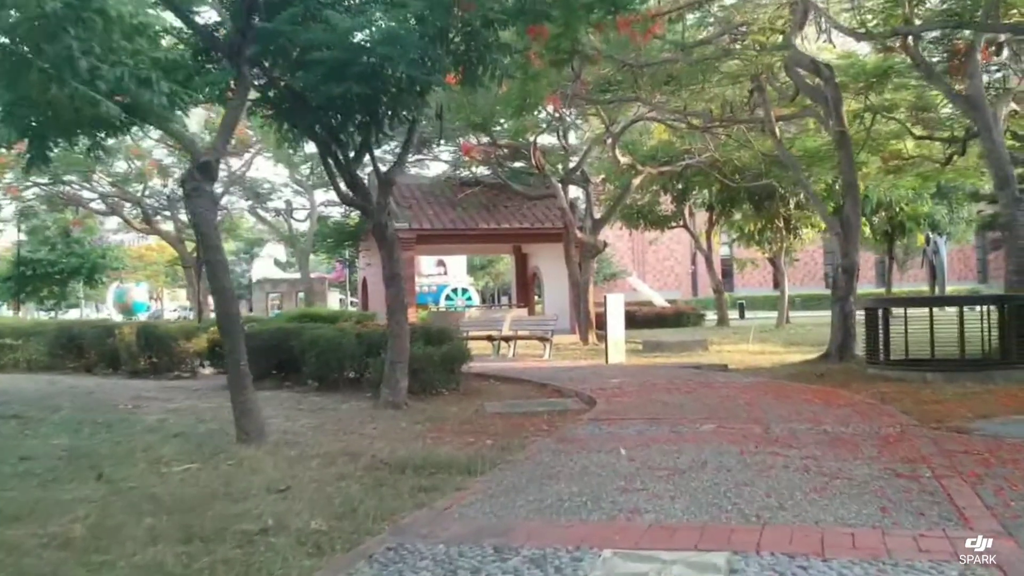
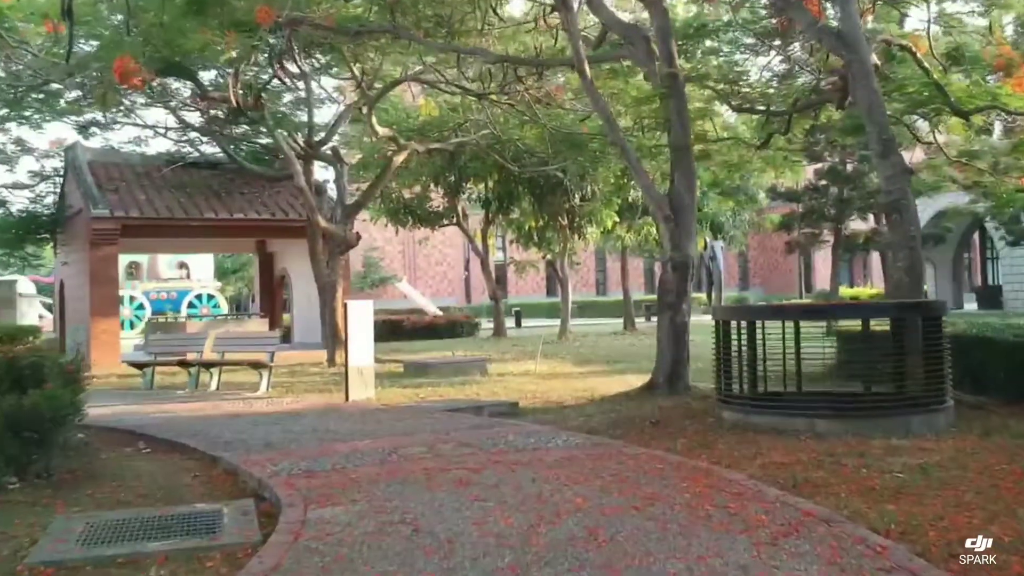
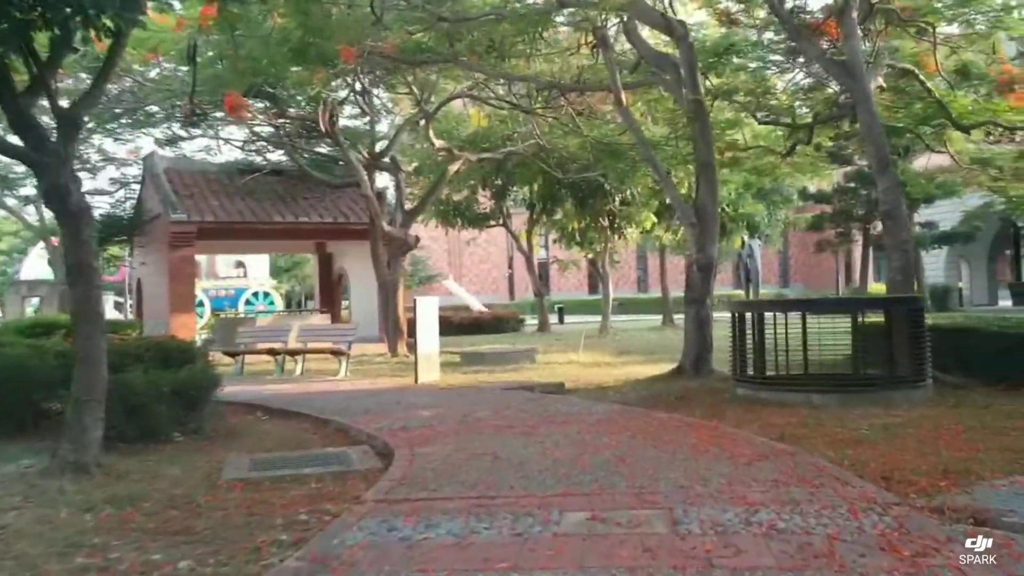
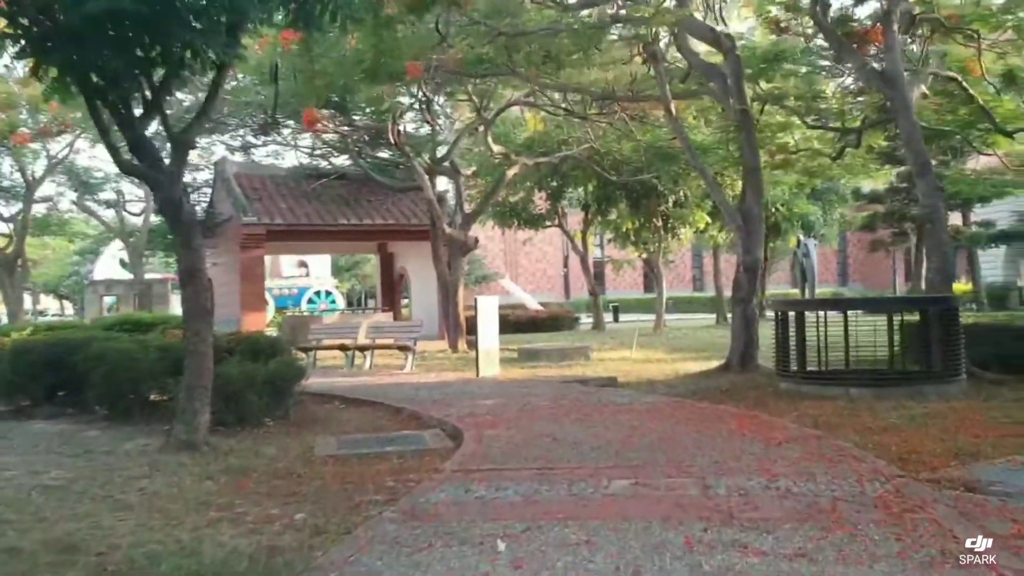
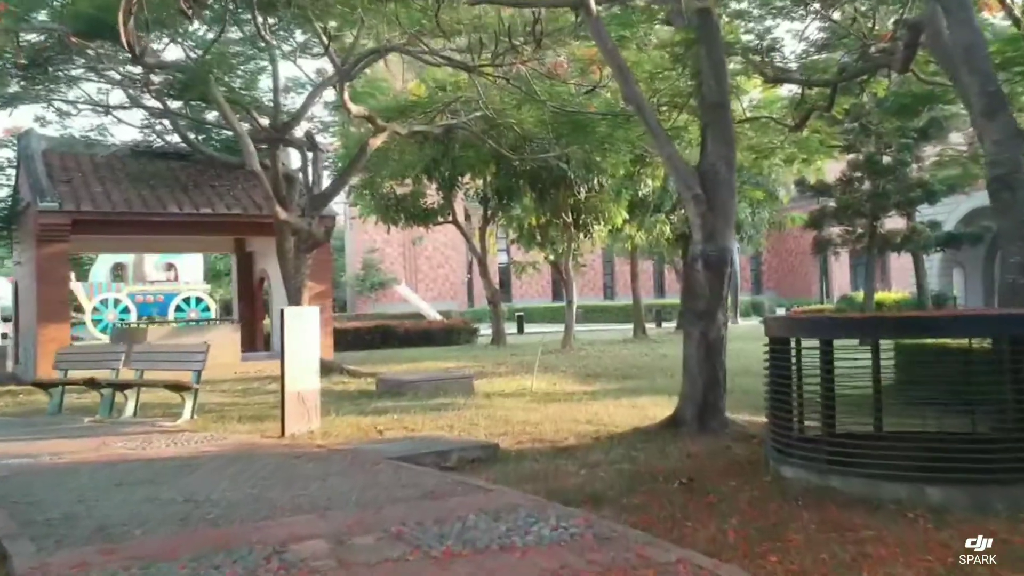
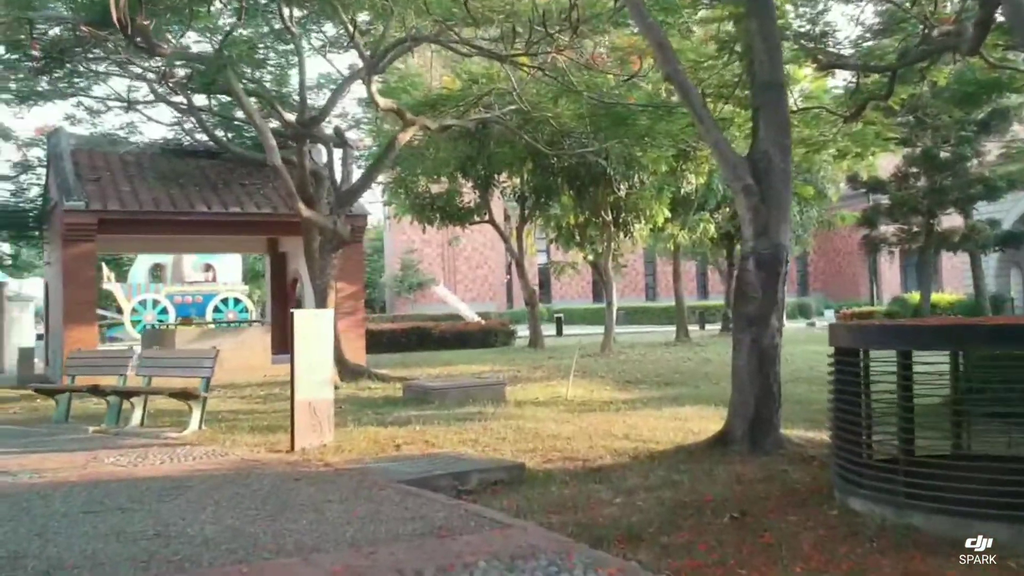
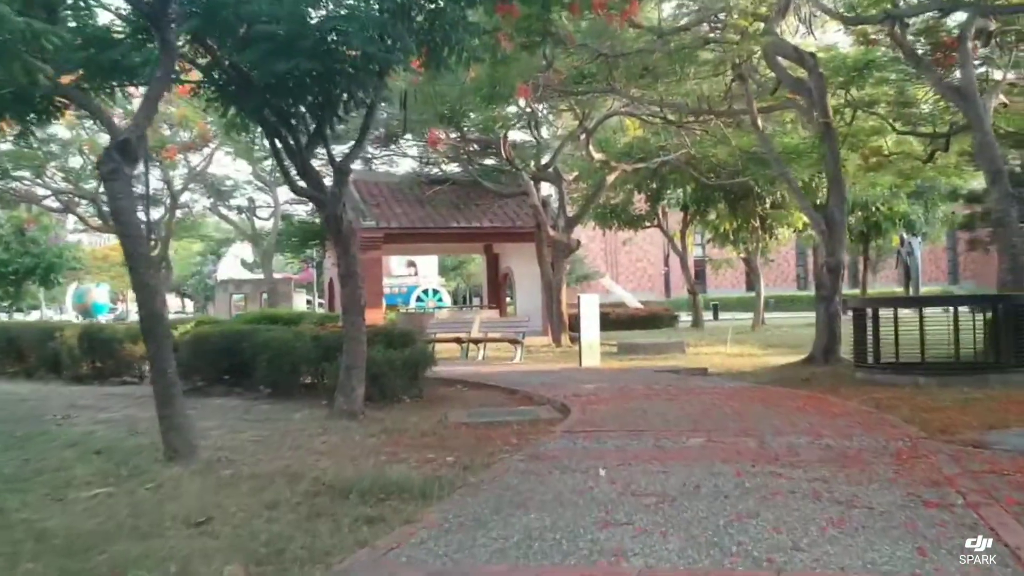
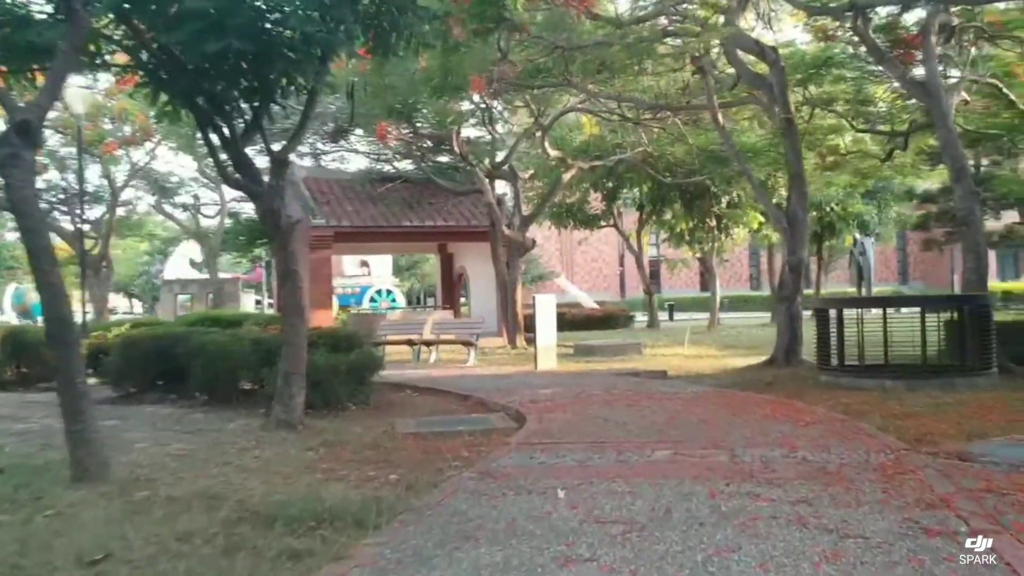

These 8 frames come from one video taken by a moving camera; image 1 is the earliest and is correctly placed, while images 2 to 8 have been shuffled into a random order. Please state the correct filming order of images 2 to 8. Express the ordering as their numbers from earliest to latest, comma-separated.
7, 8, 4, 3, 2, 5, 6
